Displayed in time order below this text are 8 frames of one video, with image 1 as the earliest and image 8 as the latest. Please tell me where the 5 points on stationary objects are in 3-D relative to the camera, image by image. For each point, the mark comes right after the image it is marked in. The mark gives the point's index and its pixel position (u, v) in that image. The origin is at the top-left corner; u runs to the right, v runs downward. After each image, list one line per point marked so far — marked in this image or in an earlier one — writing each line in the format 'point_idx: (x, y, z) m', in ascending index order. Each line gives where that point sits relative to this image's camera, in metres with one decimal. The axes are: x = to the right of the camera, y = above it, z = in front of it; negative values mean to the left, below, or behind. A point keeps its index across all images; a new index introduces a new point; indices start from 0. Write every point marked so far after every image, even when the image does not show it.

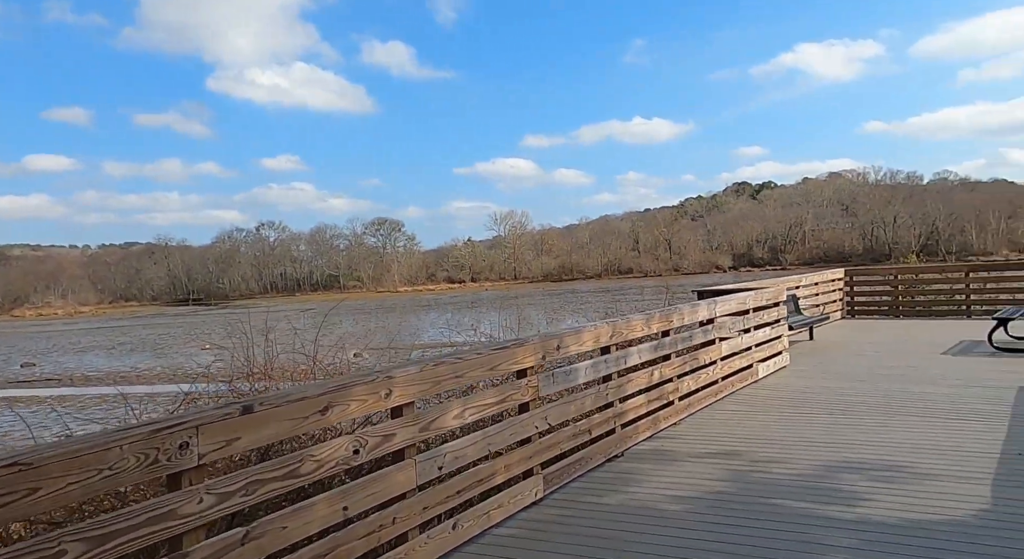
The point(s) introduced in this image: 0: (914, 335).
0: (+4.2, -0.6, +7.6) m
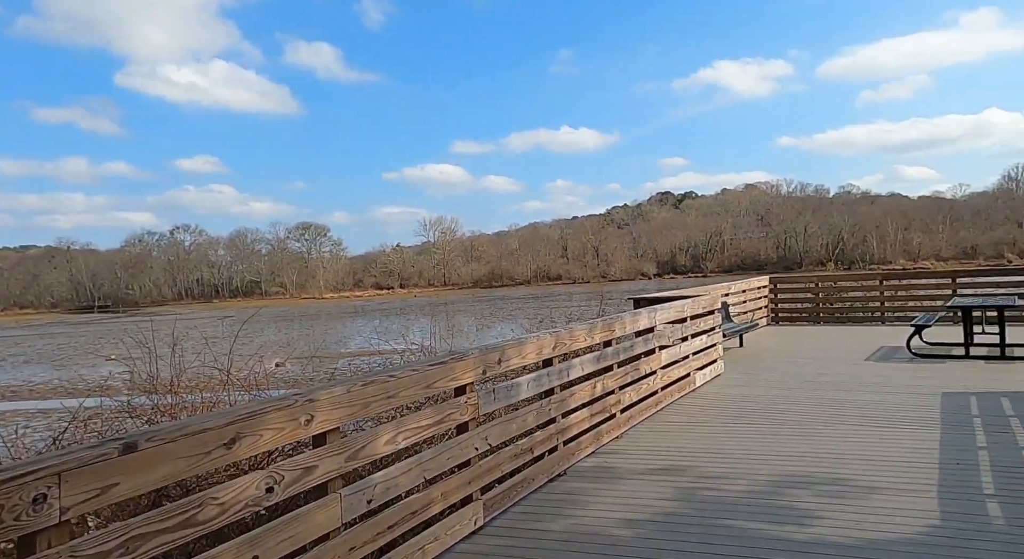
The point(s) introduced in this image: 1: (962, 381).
0: (+3.5, -0.7, +7.7) m
1: (+3.3, -0.7, +5.3) m
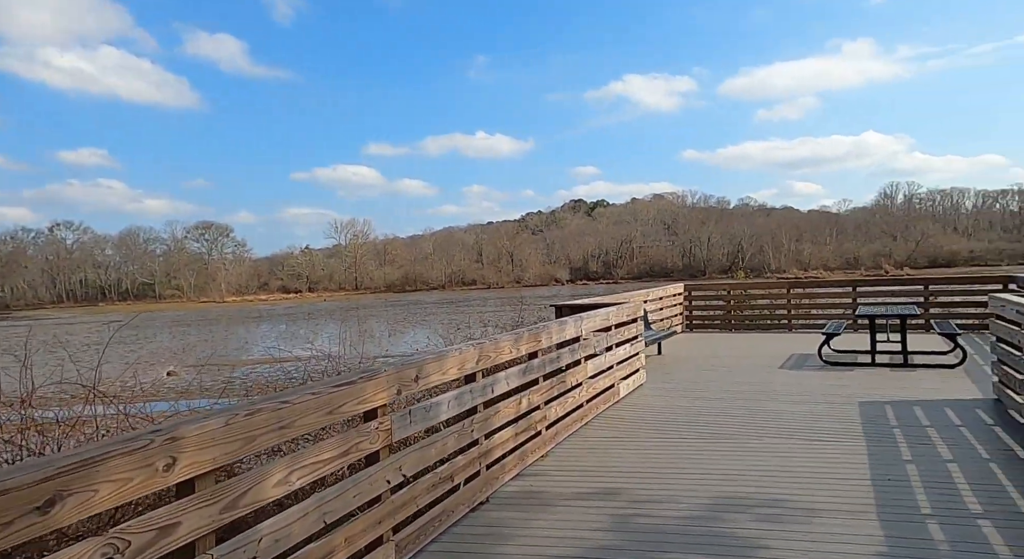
0: (+2.6, -0.7, +7.8) m
1: (+2.7, -0.8, +5.4) m
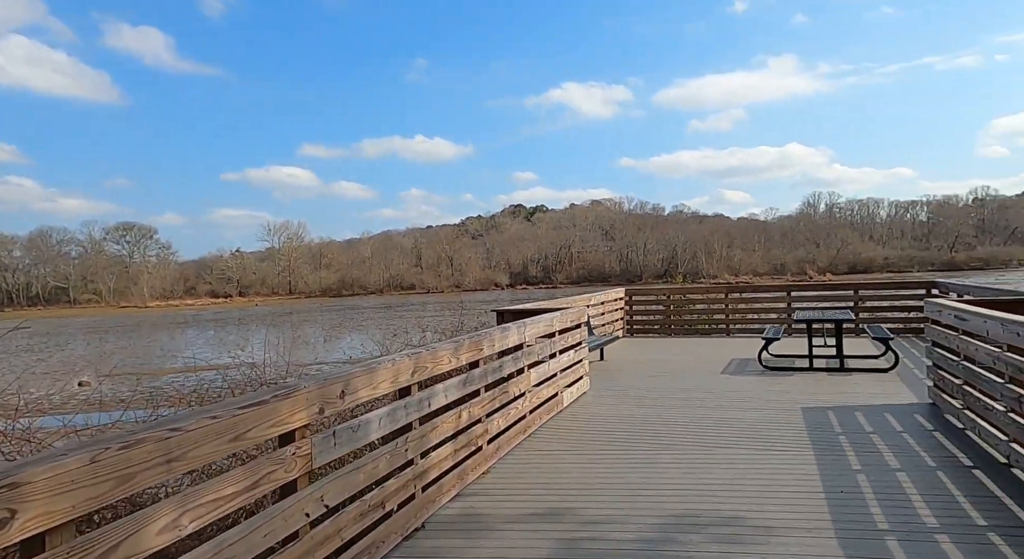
0: (+1.9, -0.8, +7.8) m
1: (+2.2, -0.8, +5.4) m
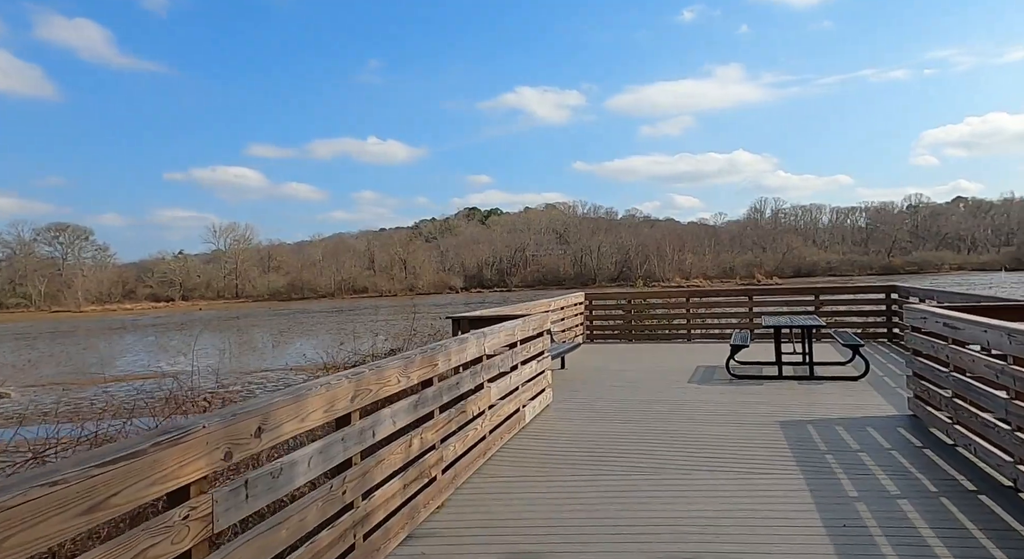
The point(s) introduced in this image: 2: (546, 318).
0: (+1.5, -0.8, +7.5) m
1: (+1.9, -0.9, +5.1) m
2: (+0.2, -0.3, +5.0) m
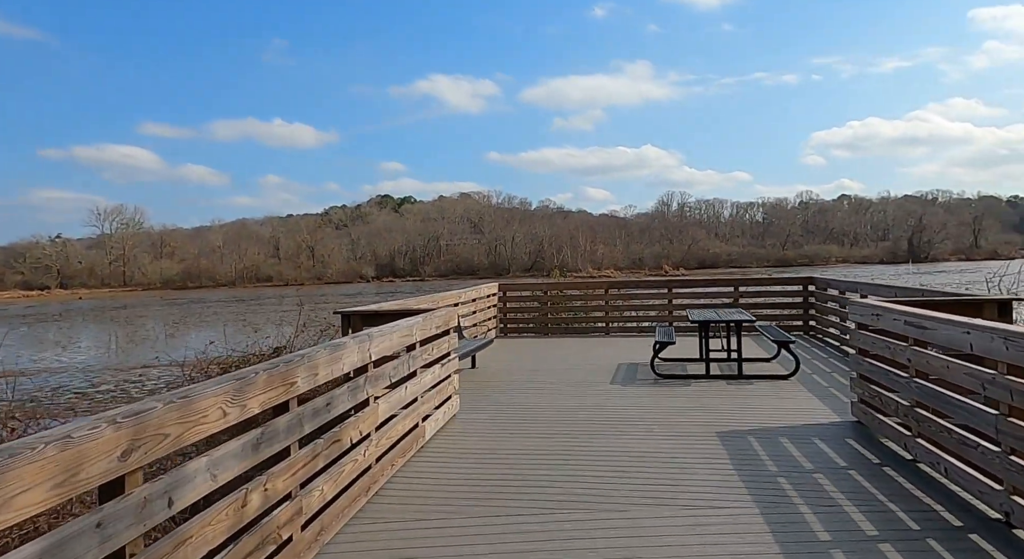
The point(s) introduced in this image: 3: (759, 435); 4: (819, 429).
0: (+0.6, -0.7, +7.0) m
1: (+1.3, -0.8, +4.6) m
2: (-0.4, -0.2, +4.3) m
3: (+1.3, -0.8, +3.7) m
4: (+1.6, -0.8, +3.8) m
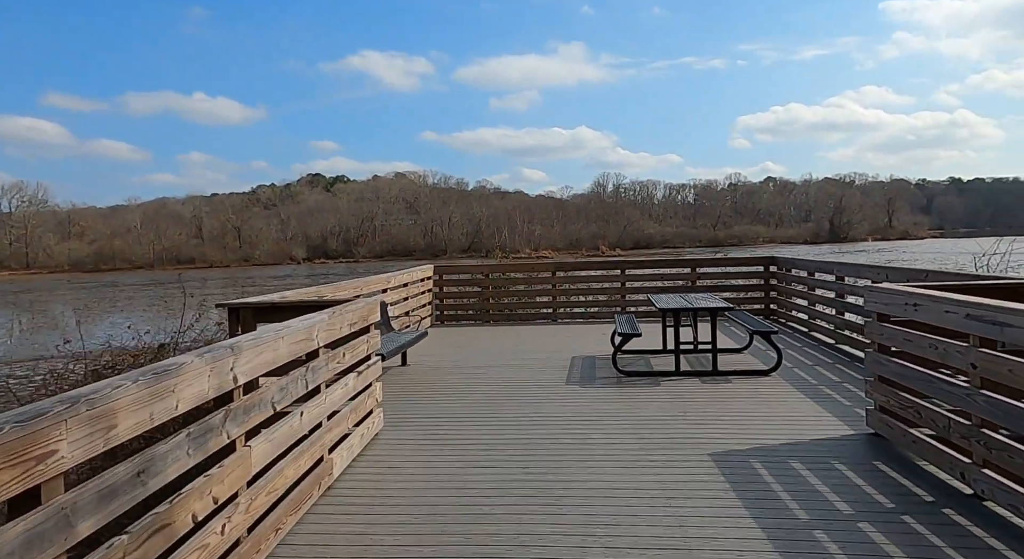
0: (0.0, -0.6, +6.1) m
1: (+1.0, -0.7, +3.9) m
2: (-0.6, -0.1, +3.4) m
3: (+1.0, -0.7, +2.9) m
4: (+1.4, -0.7, +3.0) m
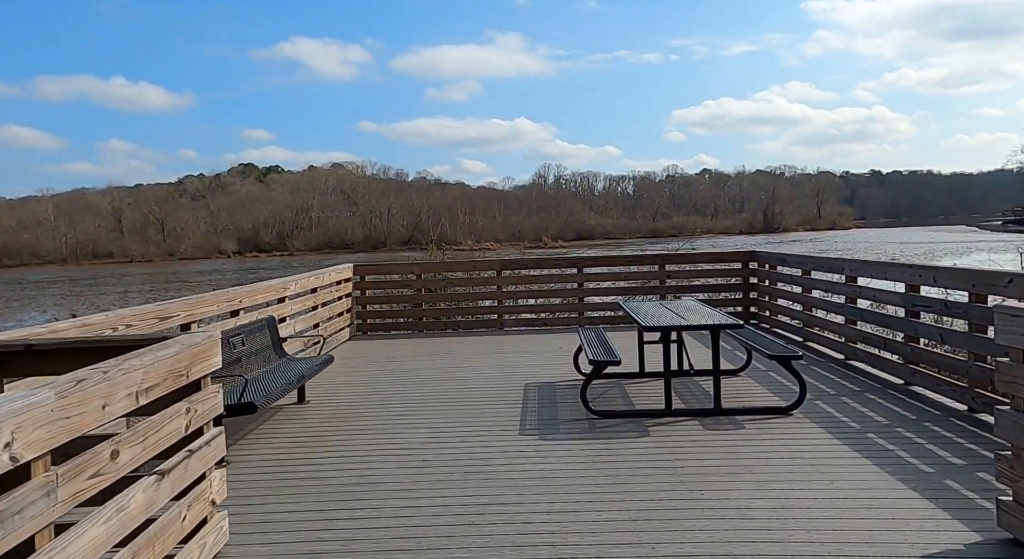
0: (-0.4, -0.6, +4.8) m
1: (+0.7, -0.7, +2.6) m
2: (-0.9, -0.2, +2.1) m
3: (+0.8, -0.8, +1.7) m
4: (+1.2, -0.7, +1.9) m
